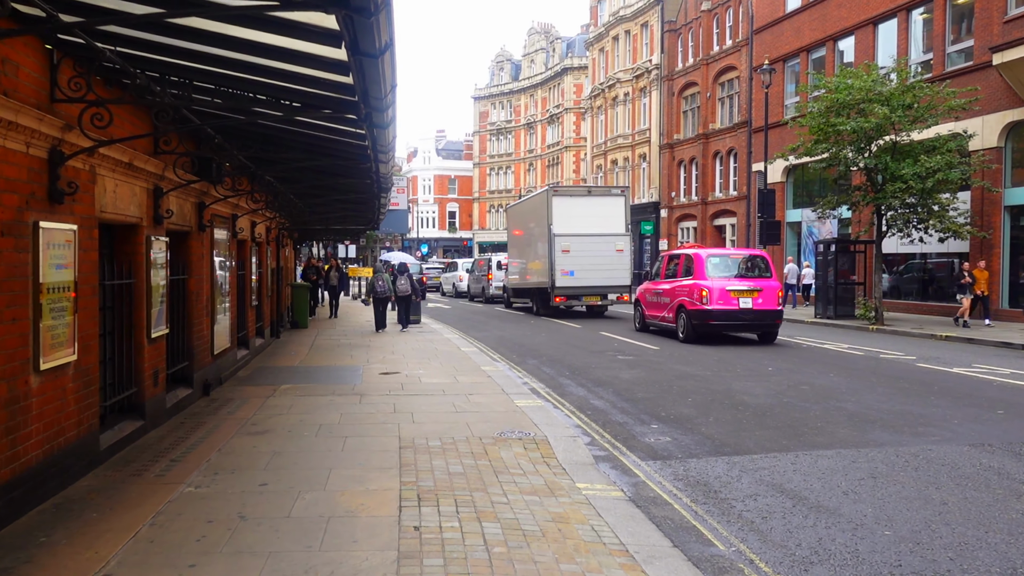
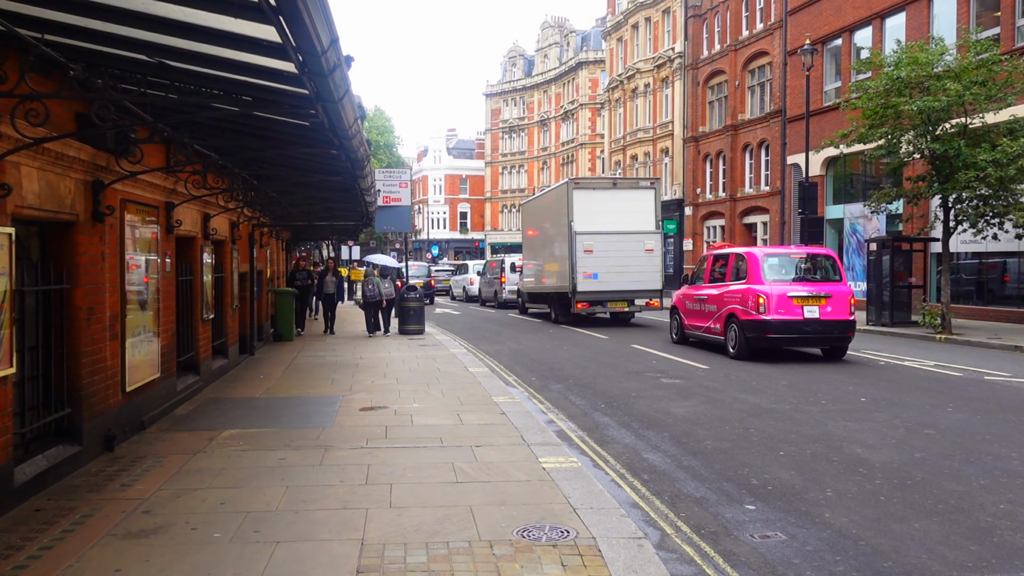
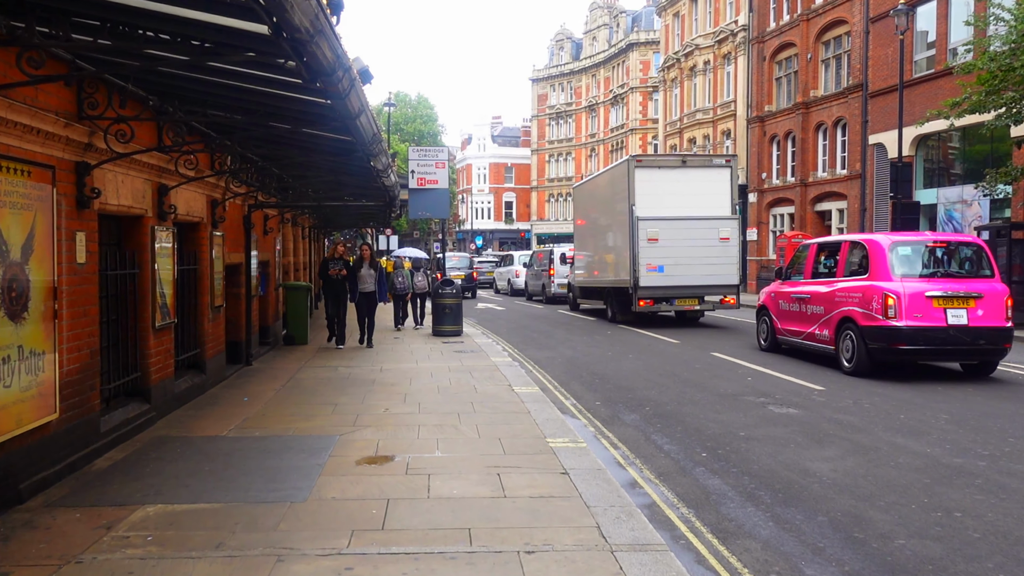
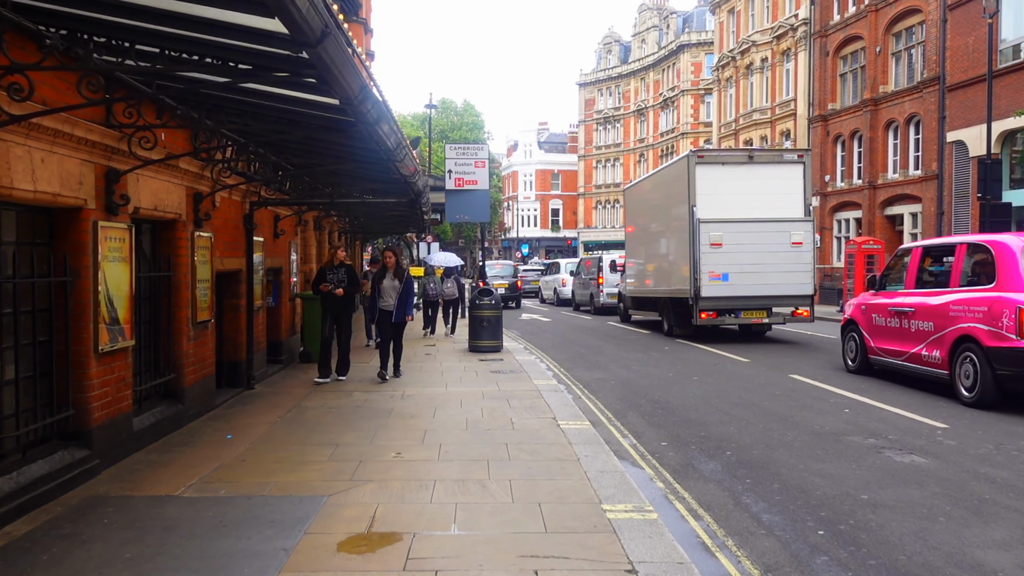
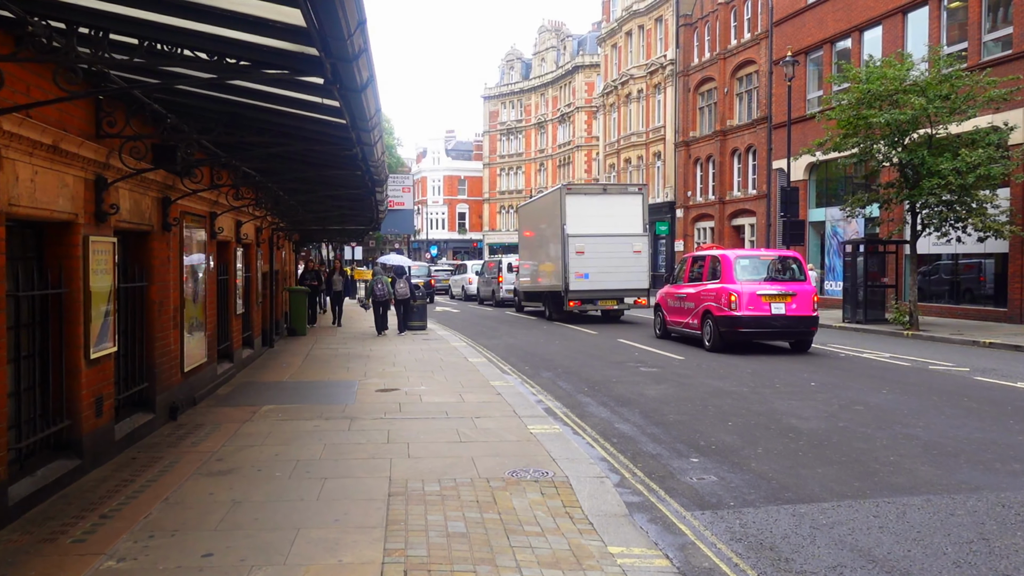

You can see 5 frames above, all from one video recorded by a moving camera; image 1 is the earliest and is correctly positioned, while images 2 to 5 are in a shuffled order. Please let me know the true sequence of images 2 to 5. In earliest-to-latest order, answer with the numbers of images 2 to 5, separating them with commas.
5, 2, 3, 4
